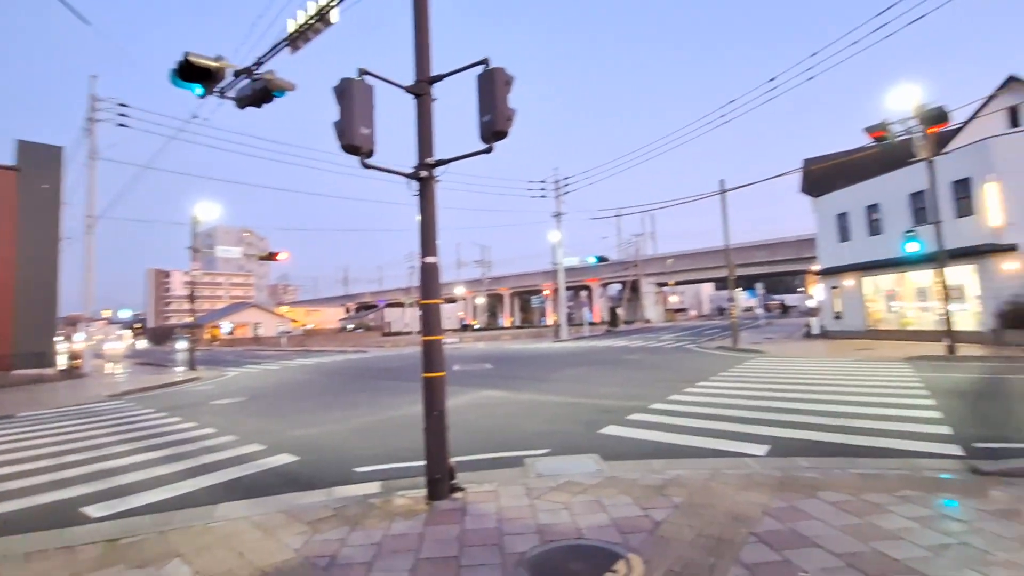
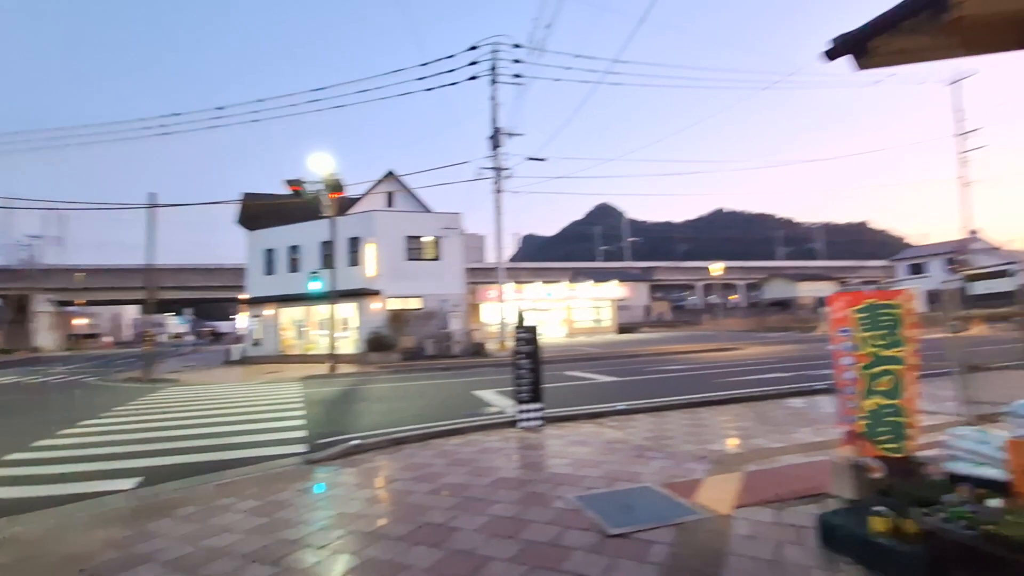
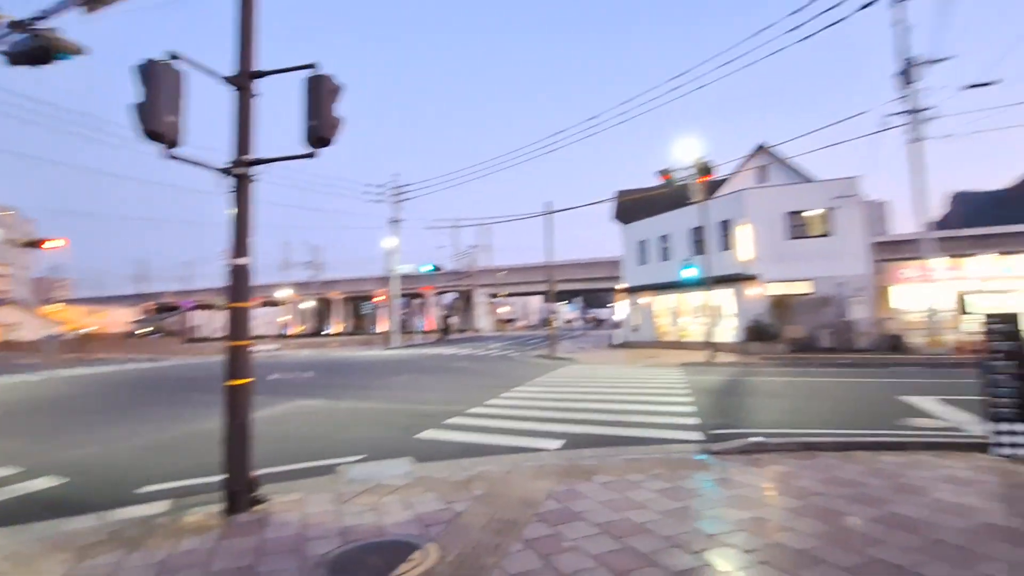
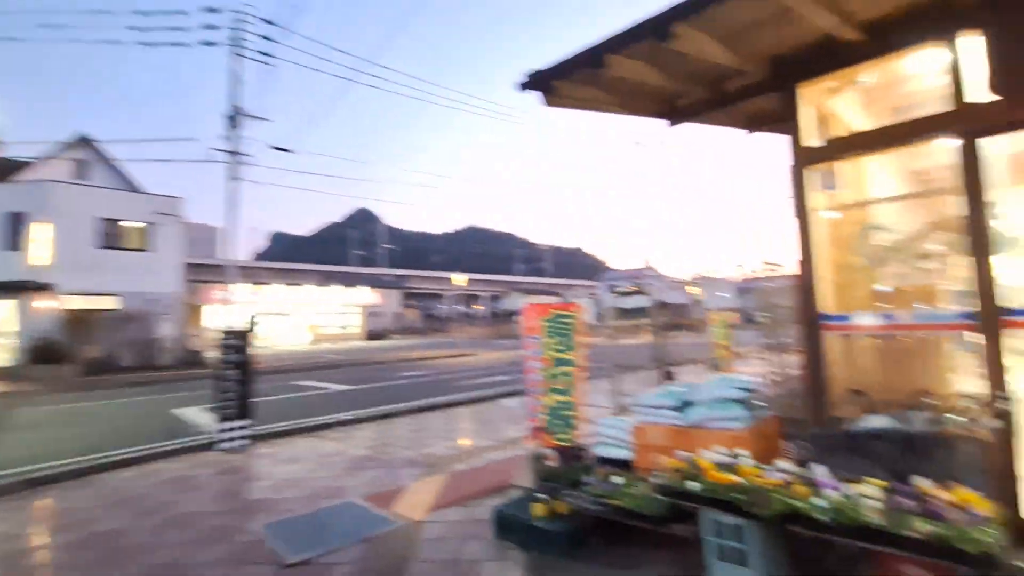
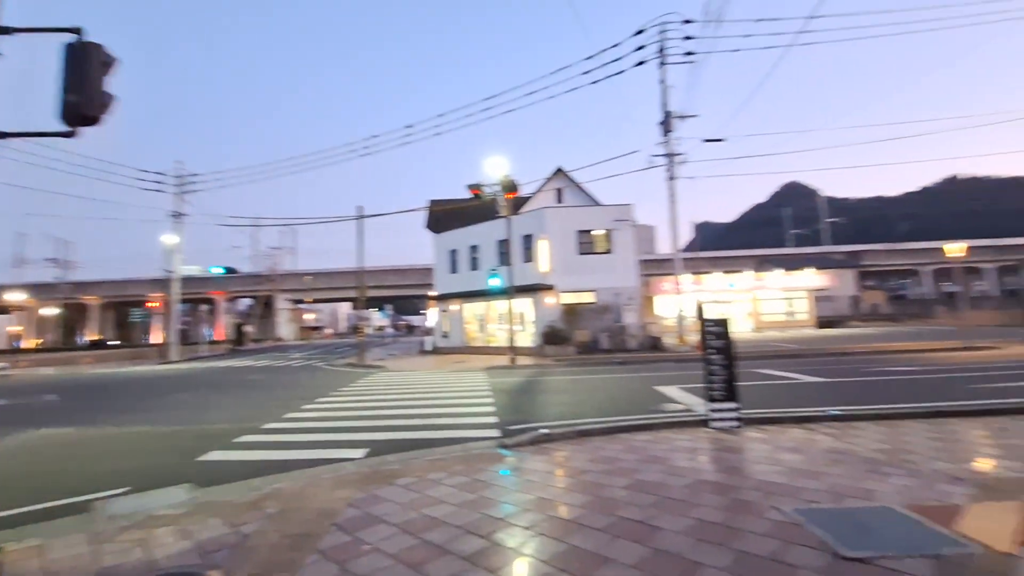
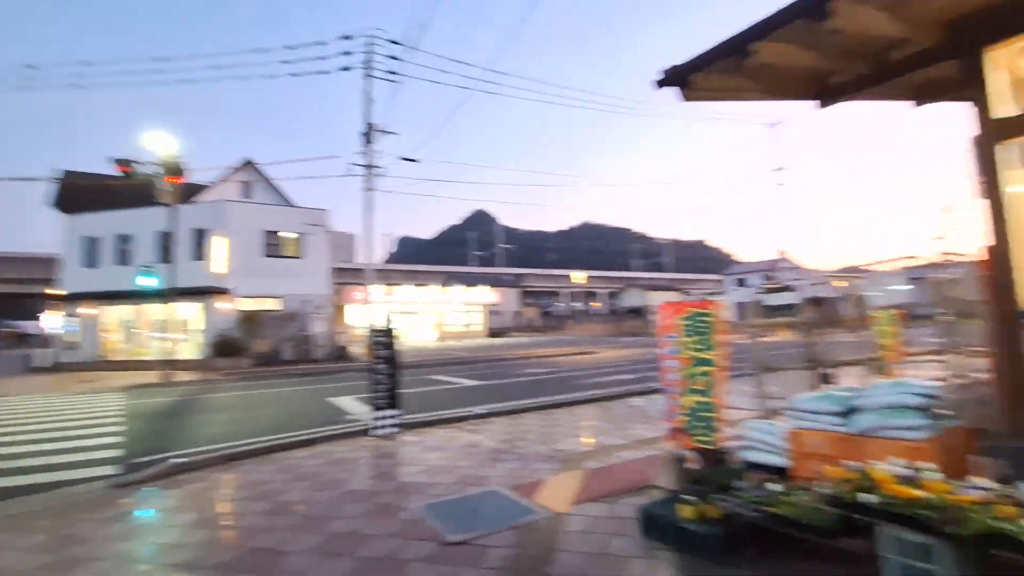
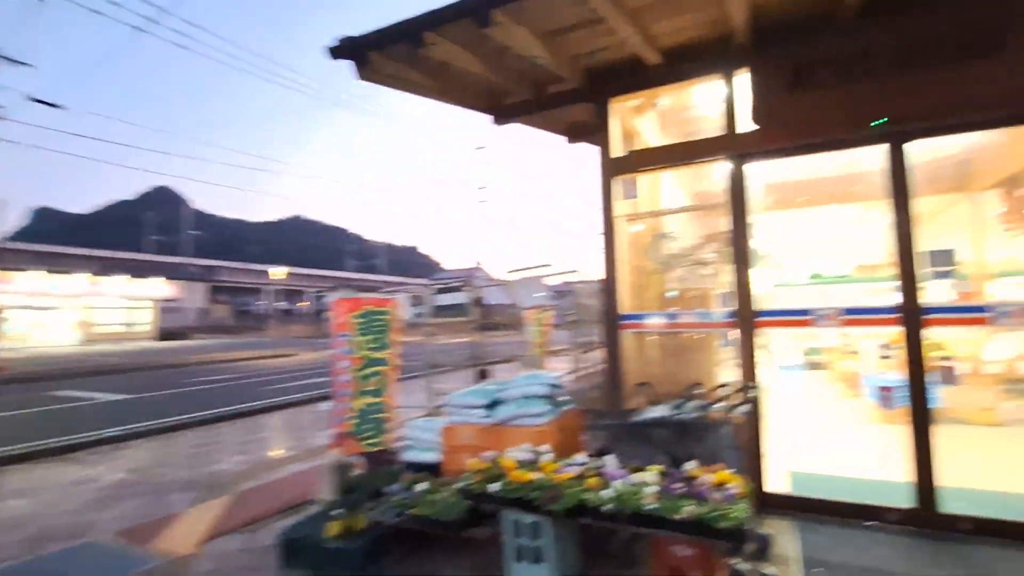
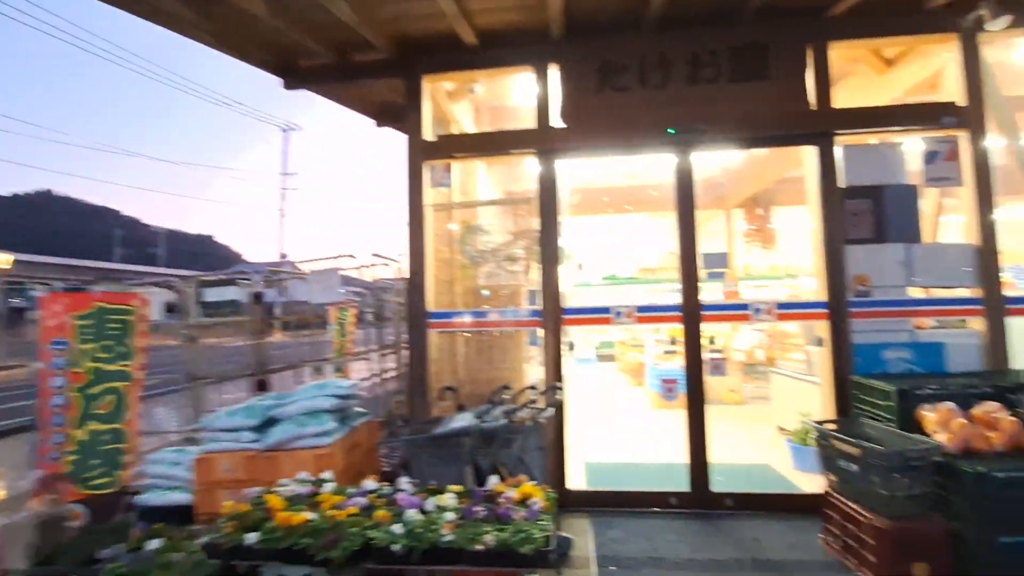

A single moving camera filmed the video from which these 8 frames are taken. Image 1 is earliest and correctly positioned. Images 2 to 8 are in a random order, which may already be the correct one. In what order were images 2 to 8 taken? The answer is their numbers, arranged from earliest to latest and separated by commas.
3, 5, 2, 6, 4, 7, 8
